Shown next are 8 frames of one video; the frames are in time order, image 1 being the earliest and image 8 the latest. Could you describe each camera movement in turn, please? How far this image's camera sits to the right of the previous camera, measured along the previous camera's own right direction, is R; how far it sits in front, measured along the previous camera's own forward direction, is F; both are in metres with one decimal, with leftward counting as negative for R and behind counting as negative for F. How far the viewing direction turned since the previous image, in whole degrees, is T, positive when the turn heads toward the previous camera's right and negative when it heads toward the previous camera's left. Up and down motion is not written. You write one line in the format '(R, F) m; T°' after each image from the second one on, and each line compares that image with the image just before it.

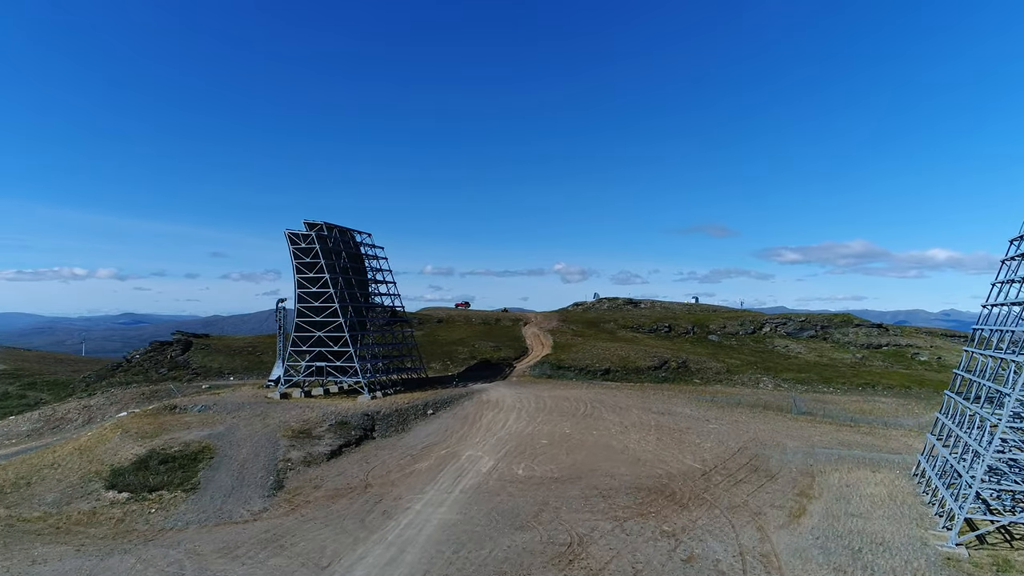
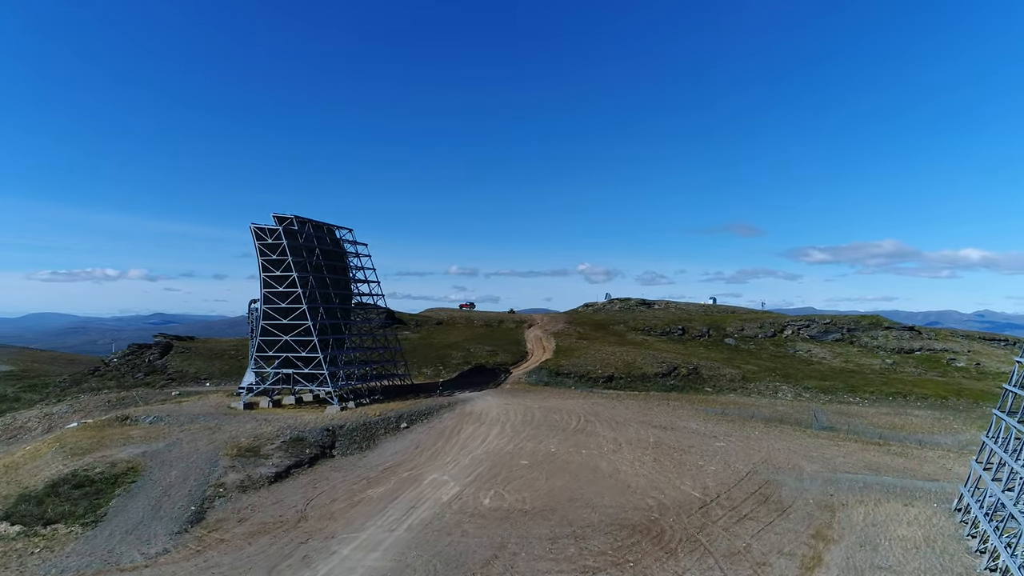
(+2.9, +5.9) m; -2°
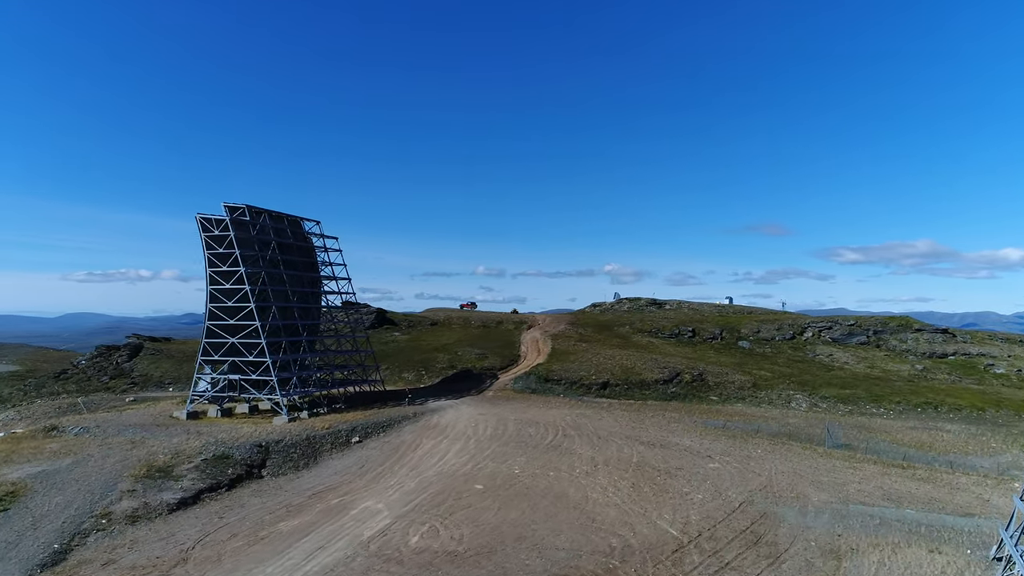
(+3.8, +6.2) m; -2°
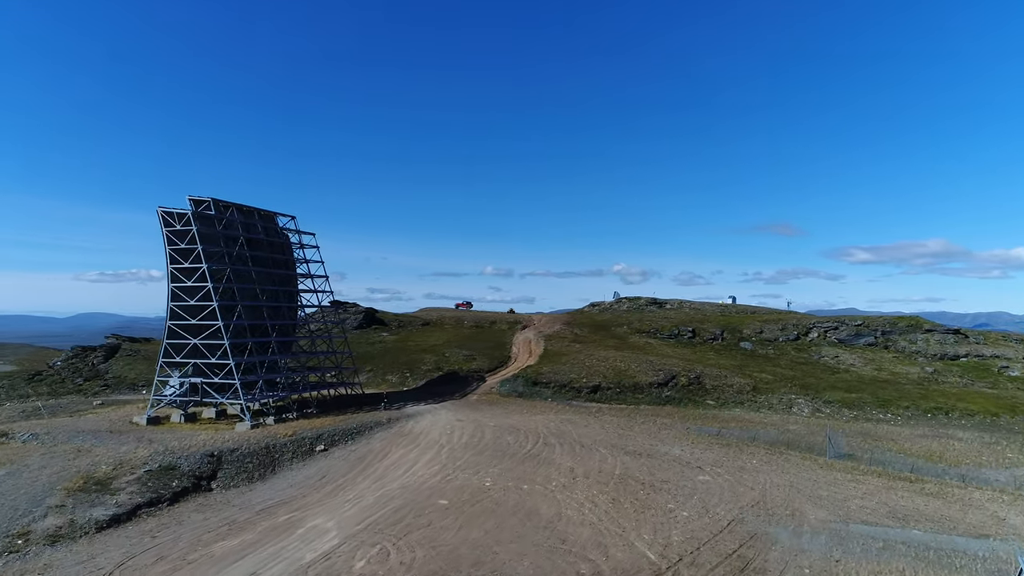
(+1.9, +3.1) m; -1°
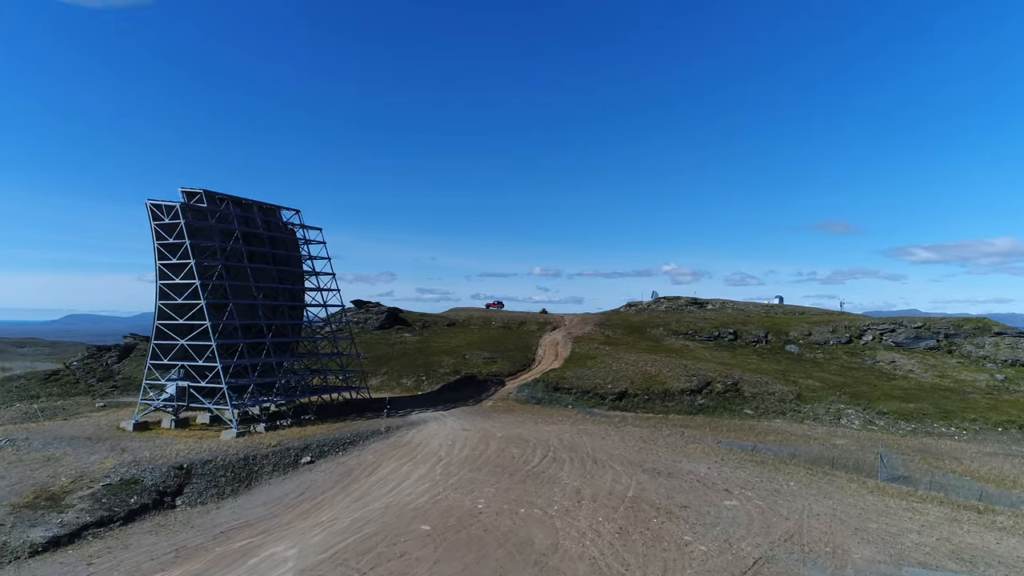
(+2.3, +4.4) m; -4°
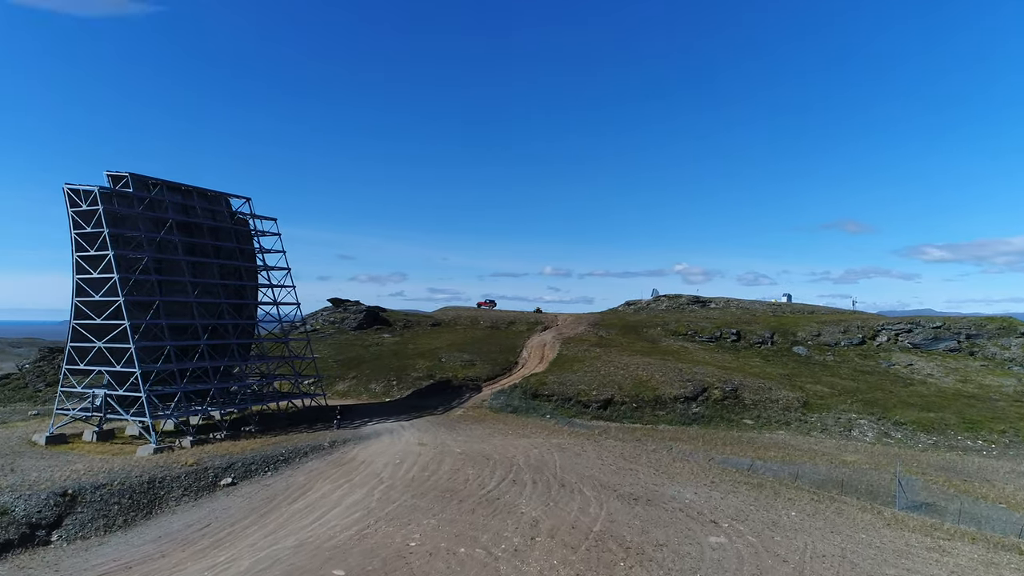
(+2.6, +5.5) m; -1°
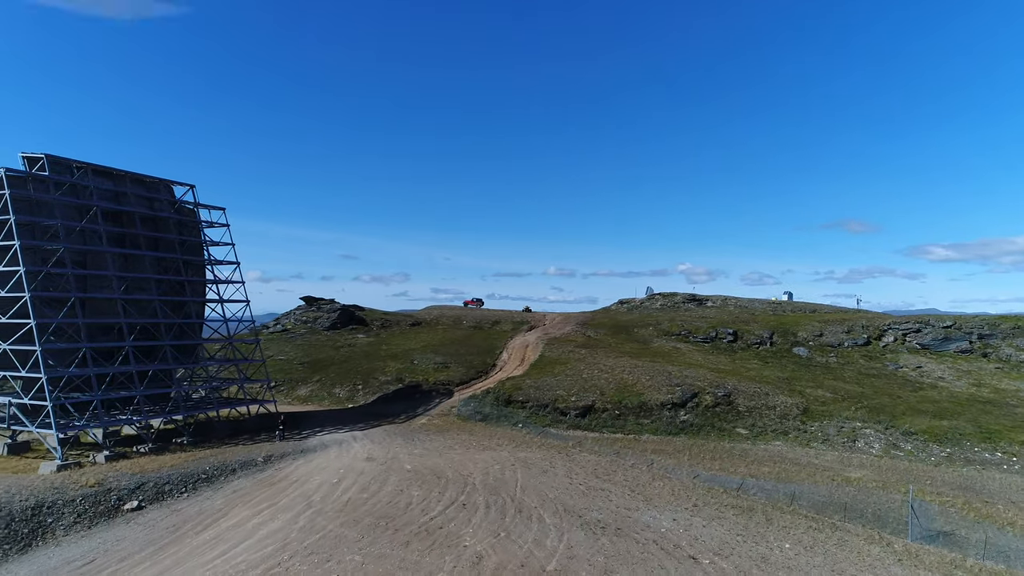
(+2.1, +4.5) m; 0°
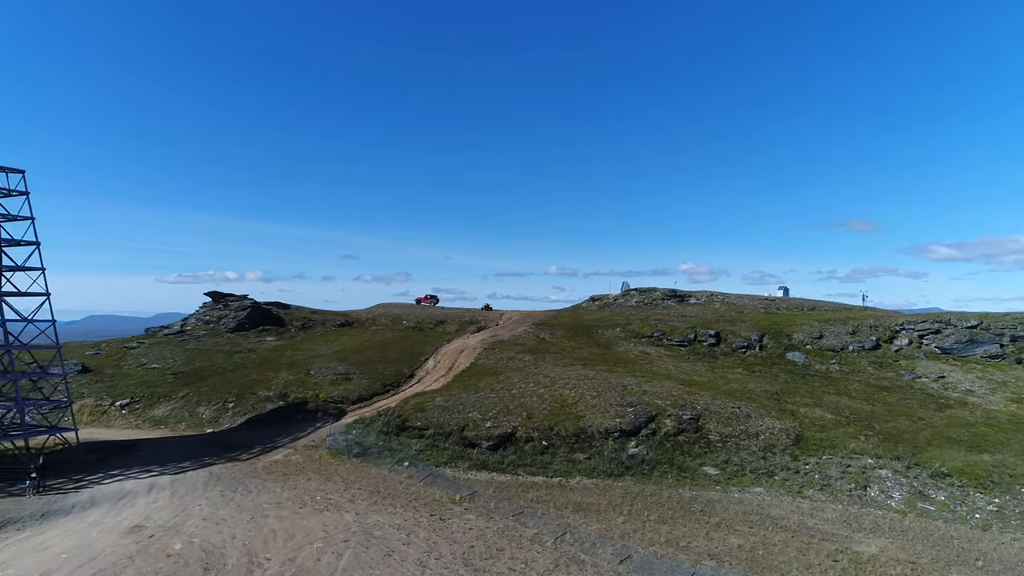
(+5.3, +11.7) m; 0°
